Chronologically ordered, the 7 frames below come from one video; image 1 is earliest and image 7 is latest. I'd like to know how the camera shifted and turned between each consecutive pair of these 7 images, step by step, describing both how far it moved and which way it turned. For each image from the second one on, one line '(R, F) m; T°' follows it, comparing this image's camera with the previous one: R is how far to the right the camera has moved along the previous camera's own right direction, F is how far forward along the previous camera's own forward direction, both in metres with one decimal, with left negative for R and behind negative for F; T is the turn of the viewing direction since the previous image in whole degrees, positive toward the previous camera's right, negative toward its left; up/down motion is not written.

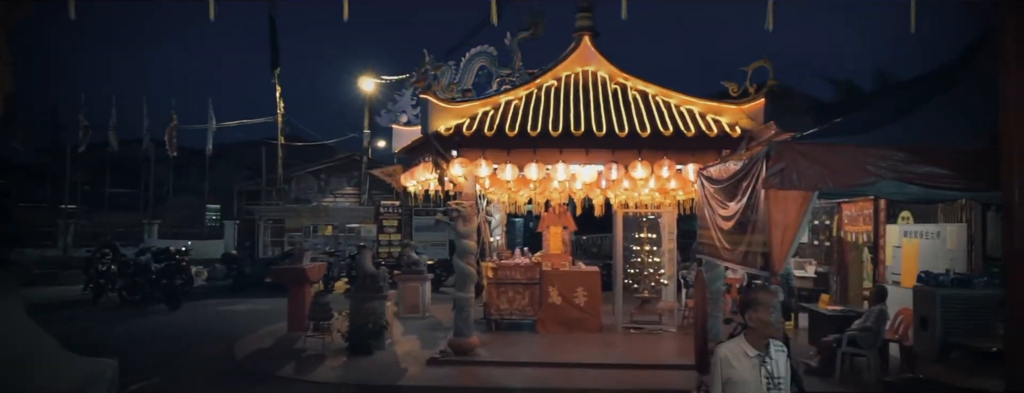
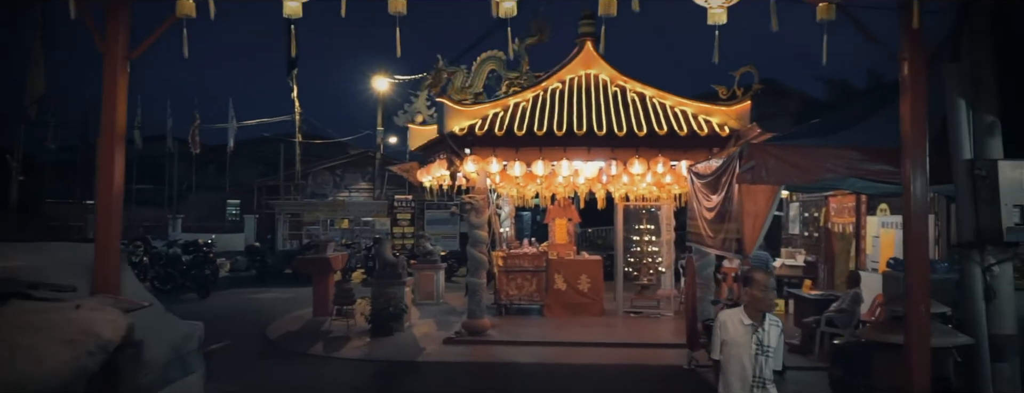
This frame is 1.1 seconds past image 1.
(0.0, -0.8) m; -1°
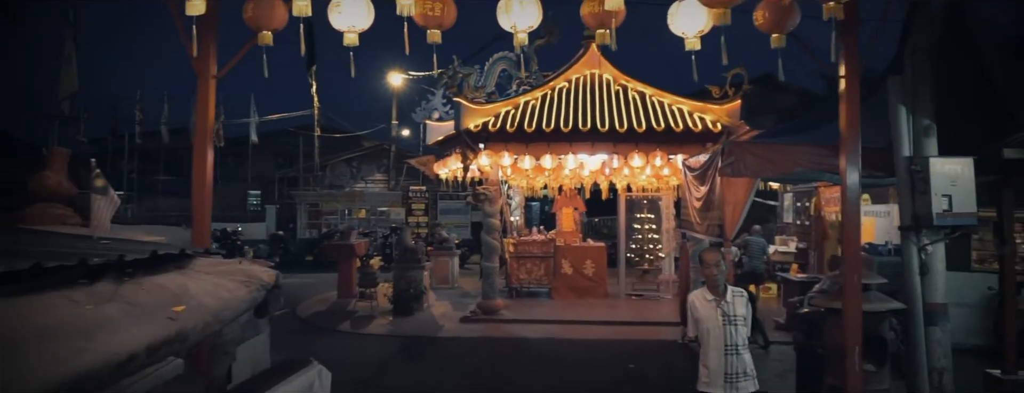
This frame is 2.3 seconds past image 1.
(0.0, -0.9) m; -1°
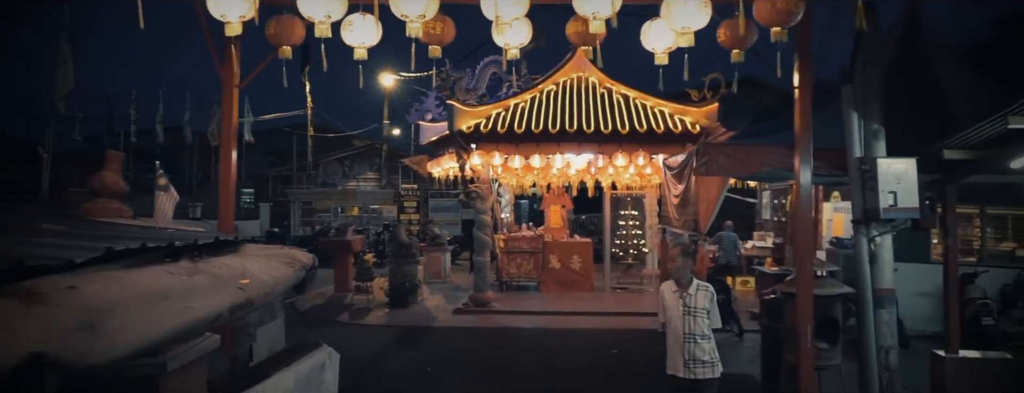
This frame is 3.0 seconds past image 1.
(0.0, -0.6) m; +1°
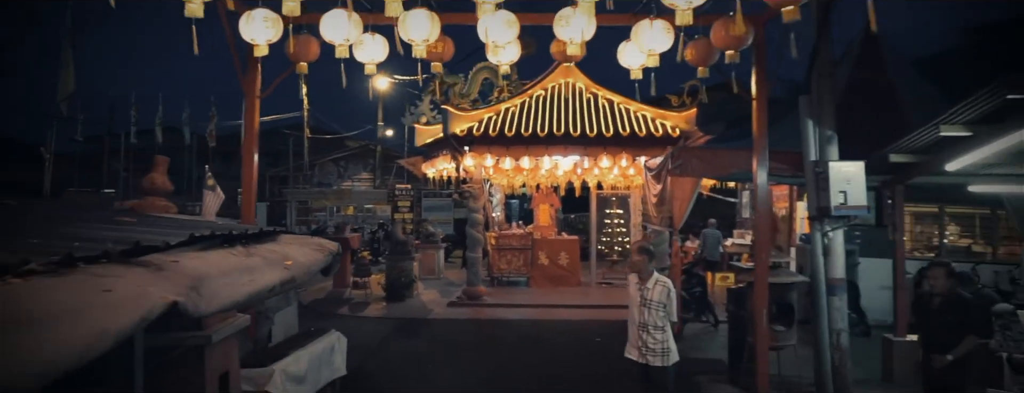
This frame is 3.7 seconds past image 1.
(0.0, -0.7) m; +1°
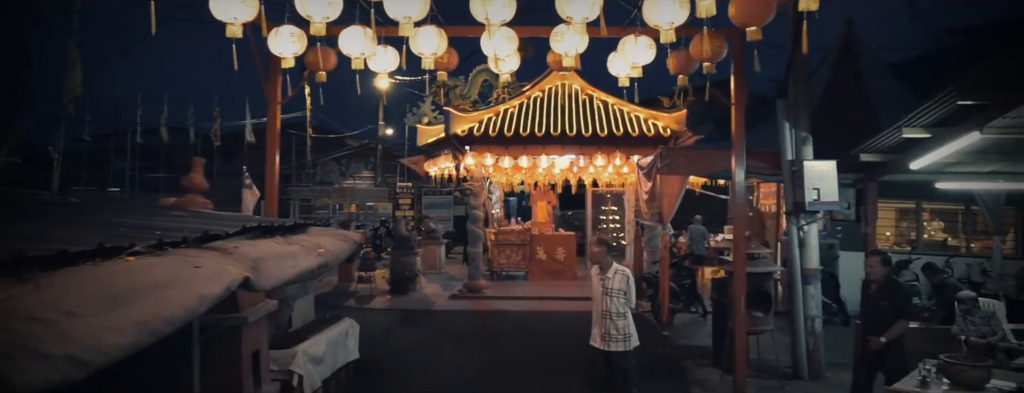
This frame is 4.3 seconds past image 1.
(0.0, -0.5) m; 0°
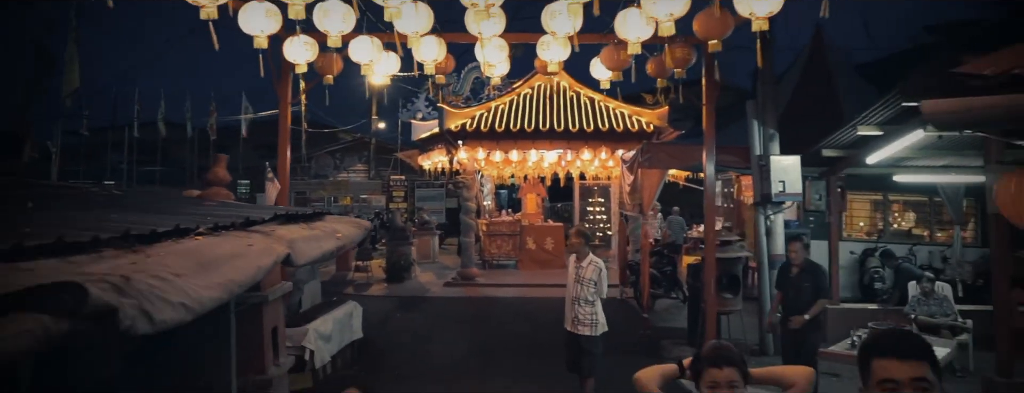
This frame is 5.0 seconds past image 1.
(0.0, -0.6) m; +1°
